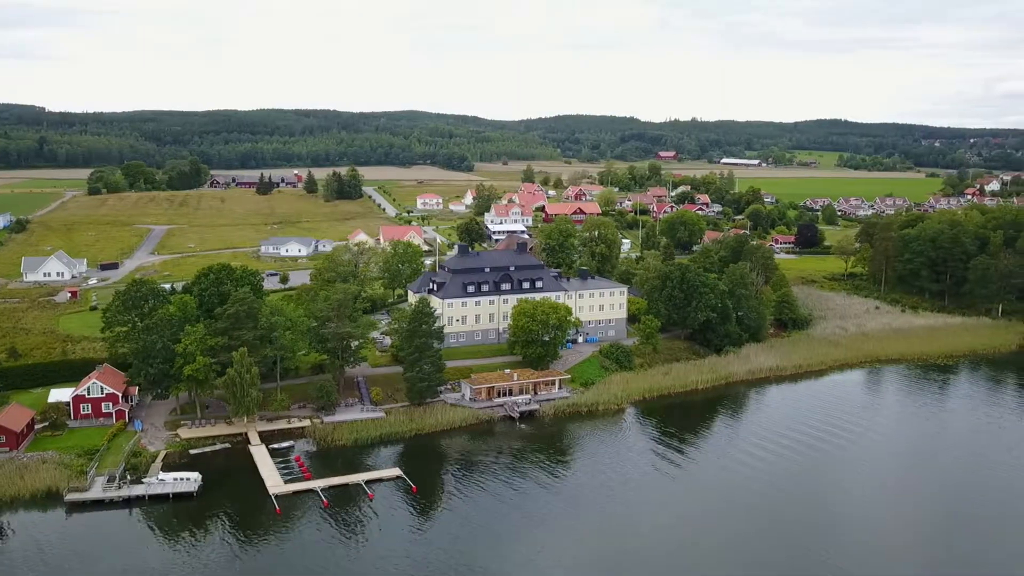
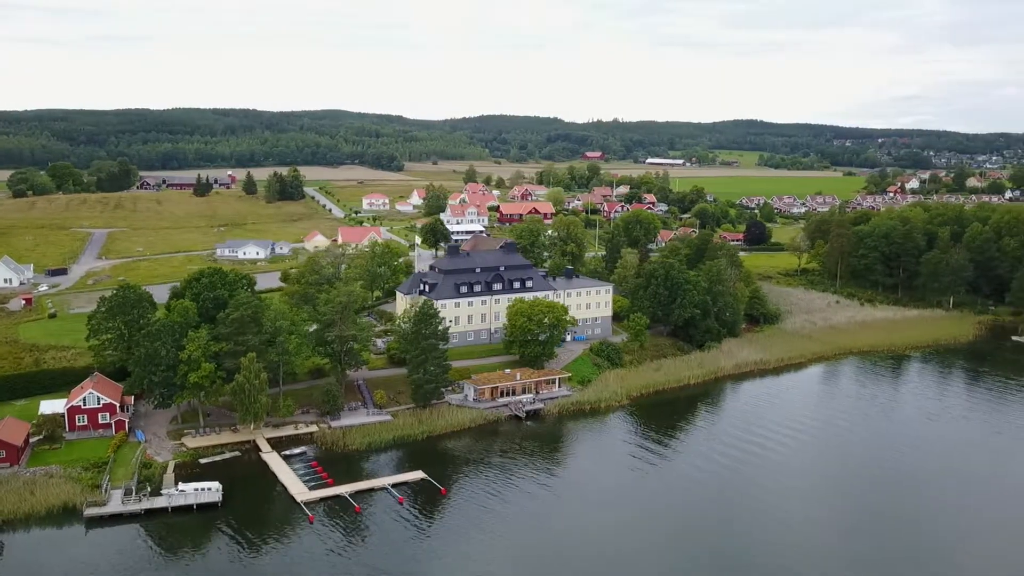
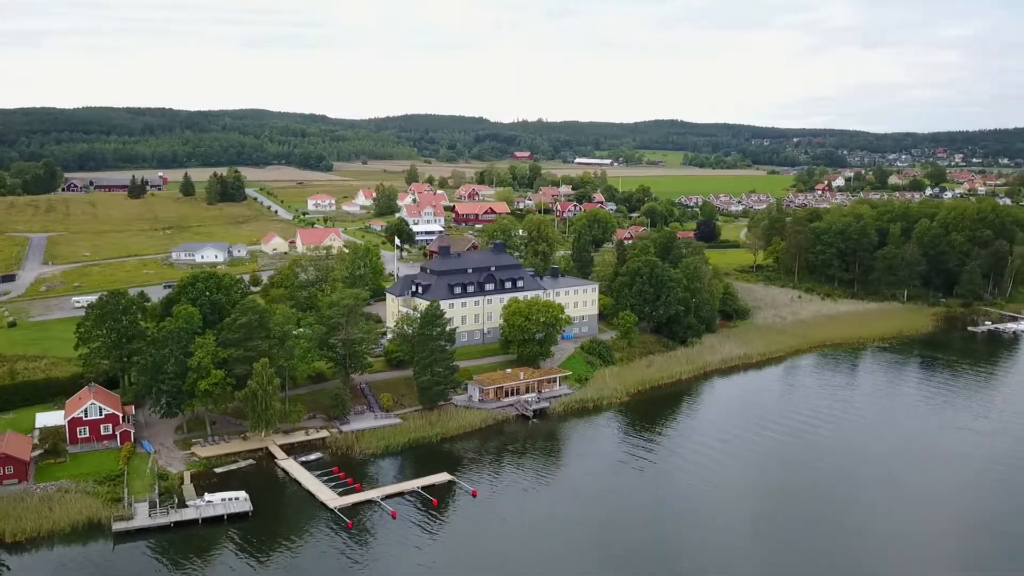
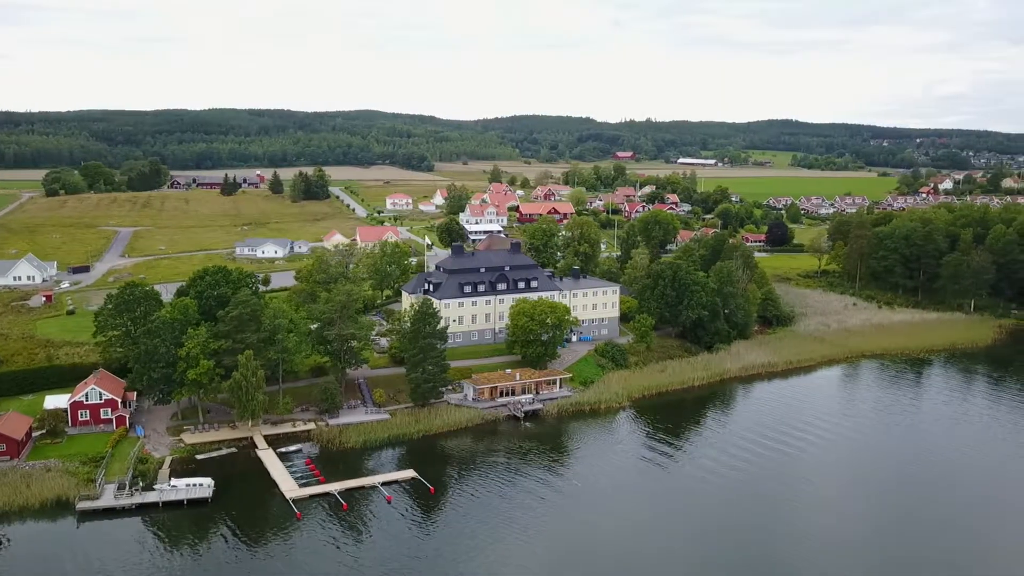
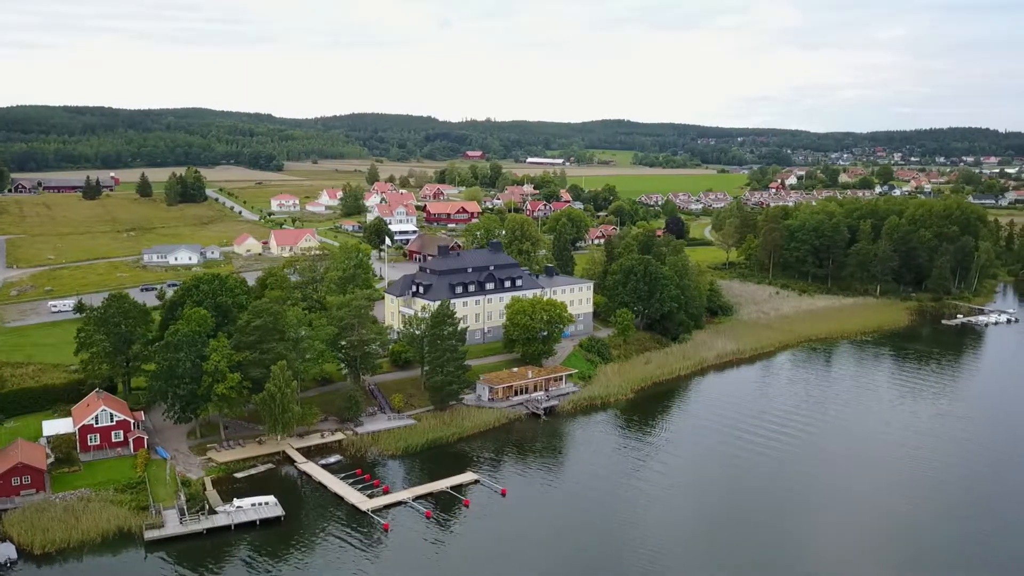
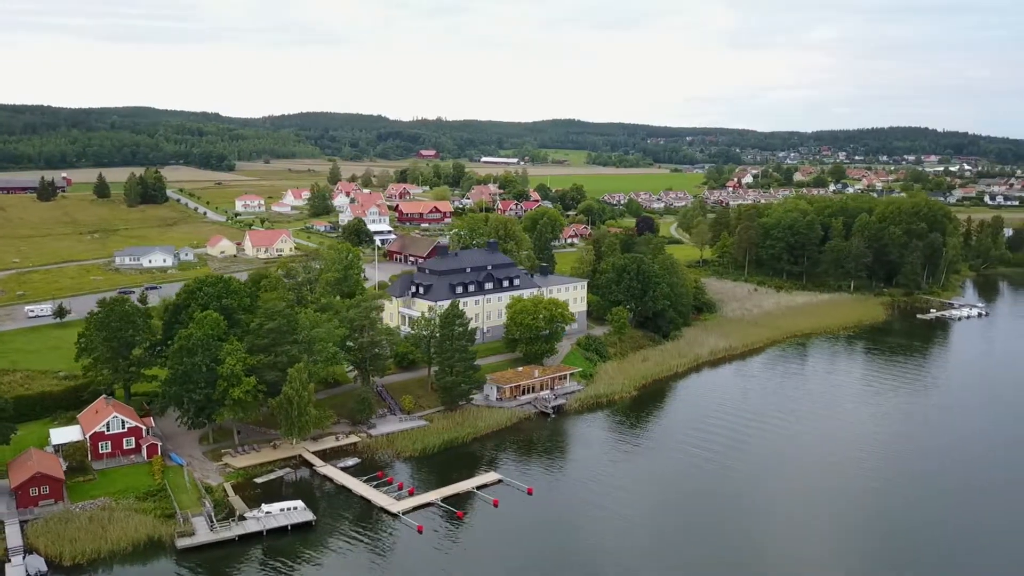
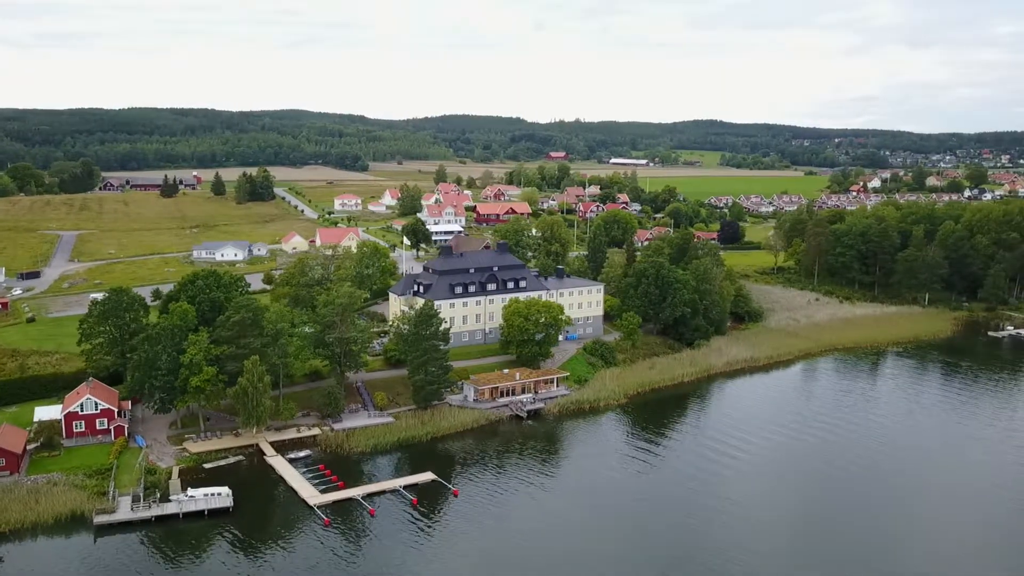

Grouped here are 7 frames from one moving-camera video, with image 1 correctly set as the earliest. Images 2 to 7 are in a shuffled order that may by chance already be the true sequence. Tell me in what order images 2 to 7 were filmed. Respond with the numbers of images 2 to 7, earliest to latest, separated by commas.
4, 2, 7, 3, 5, 6
